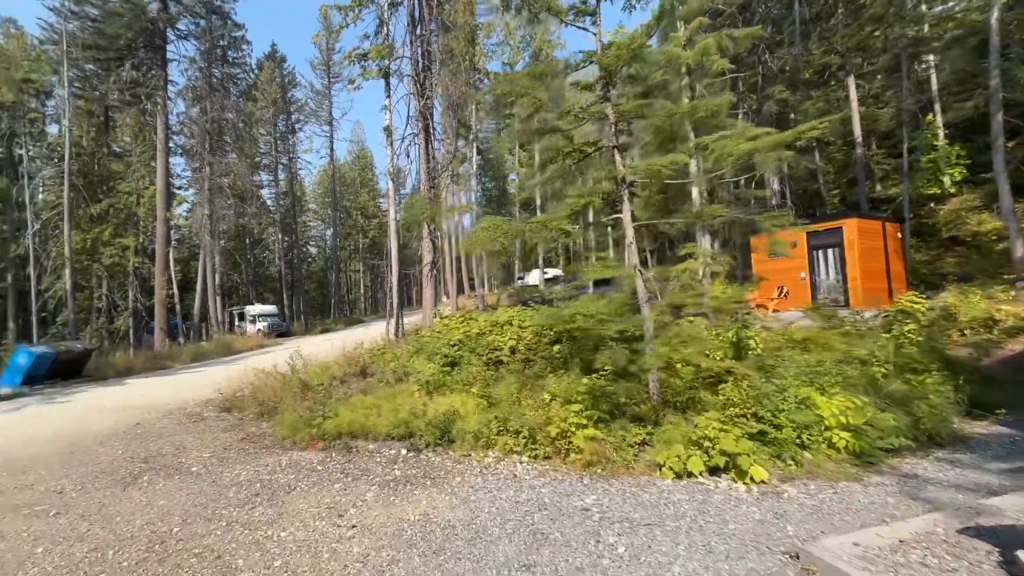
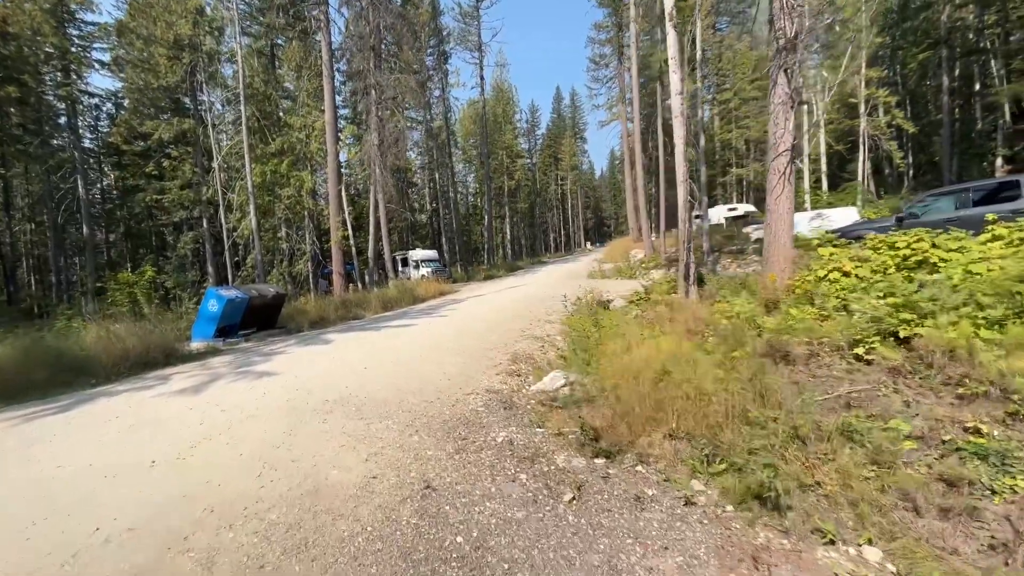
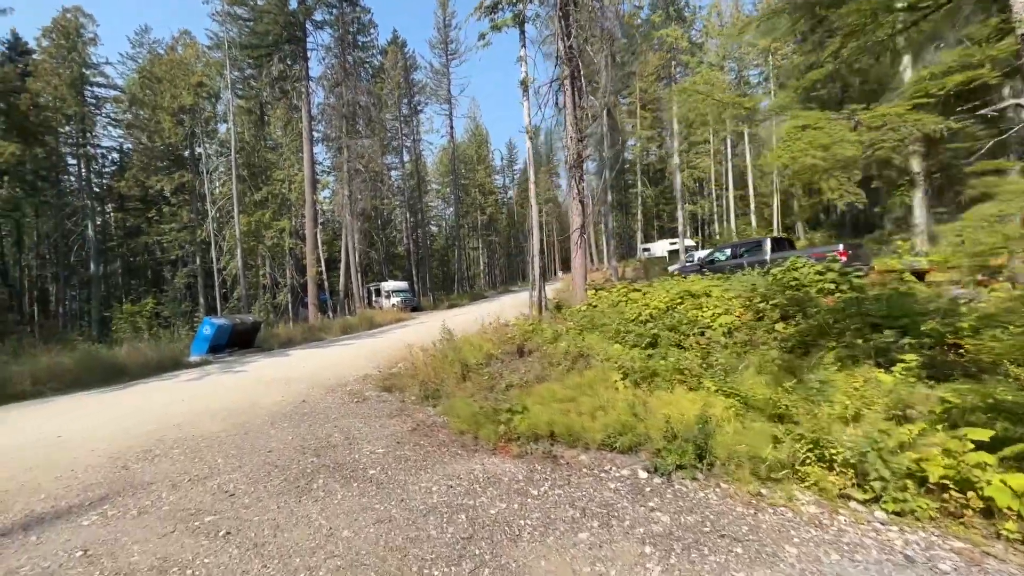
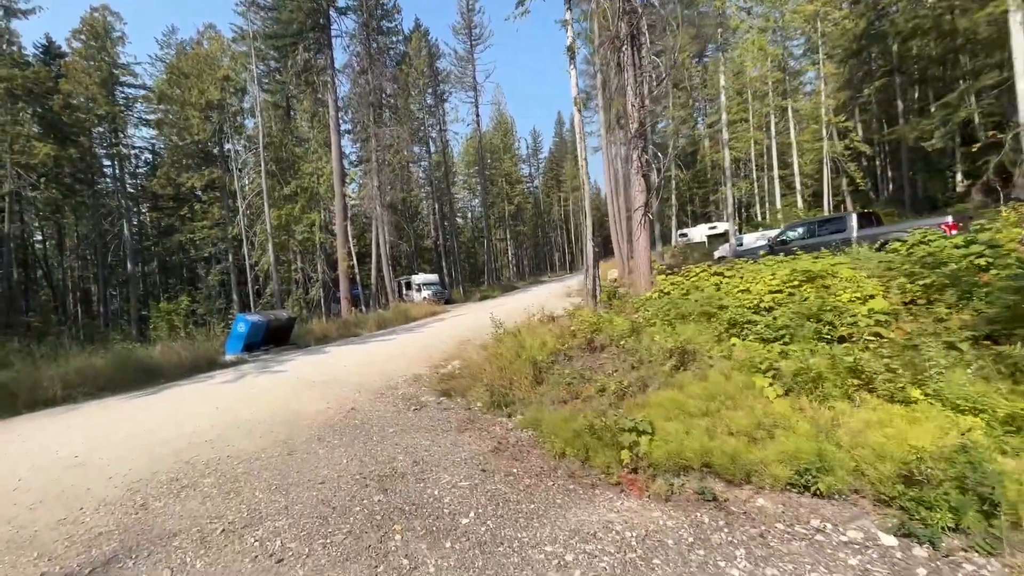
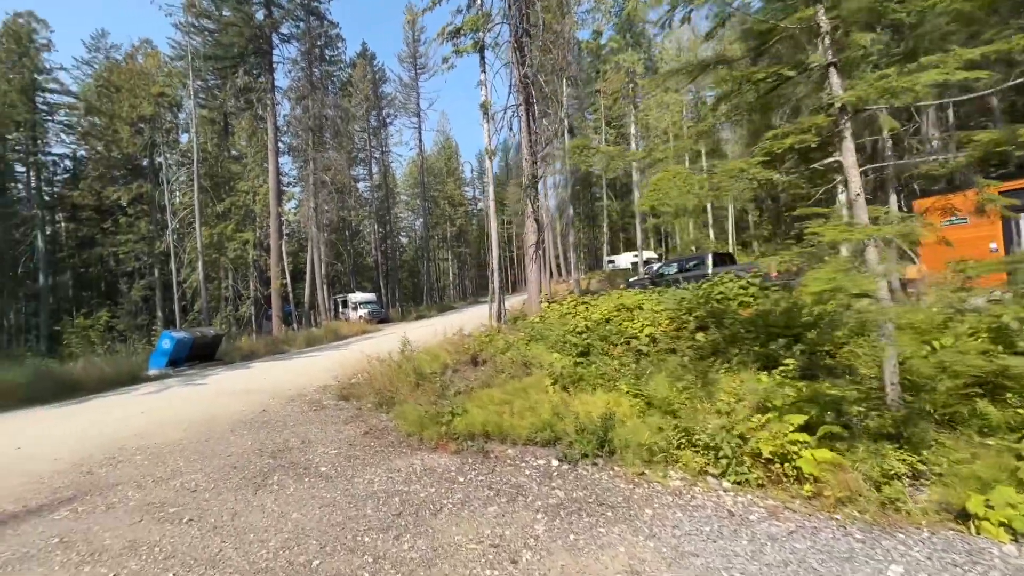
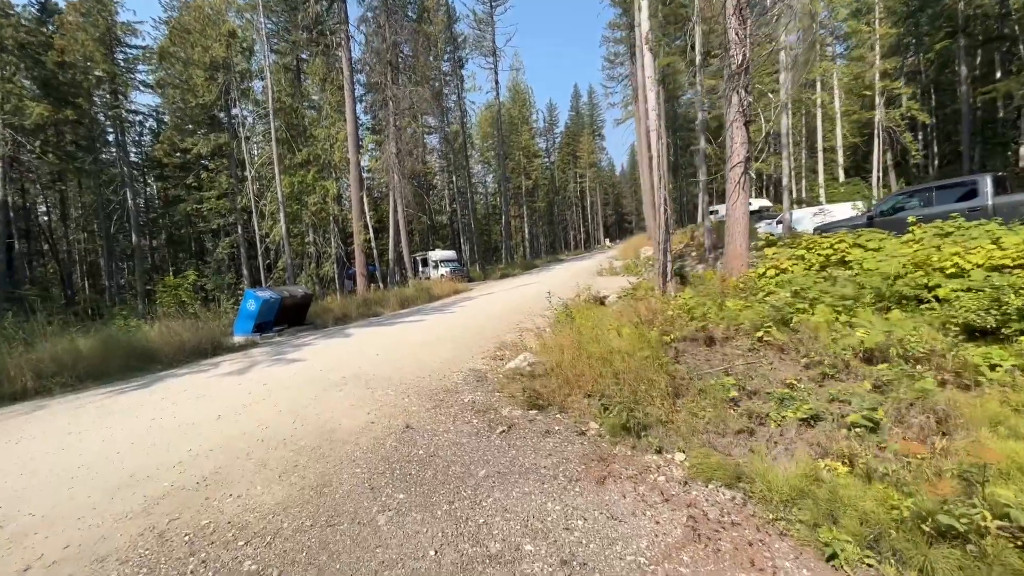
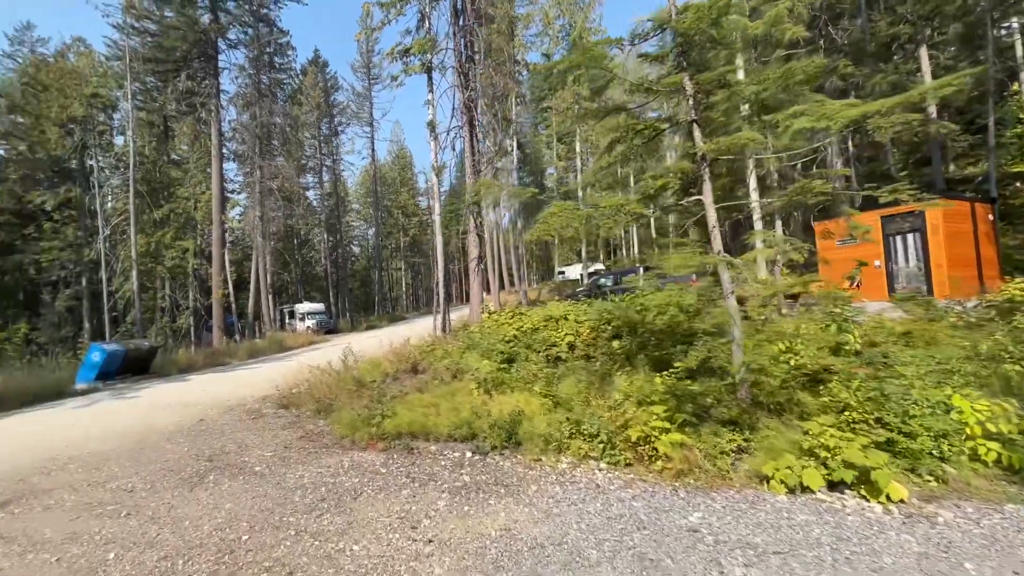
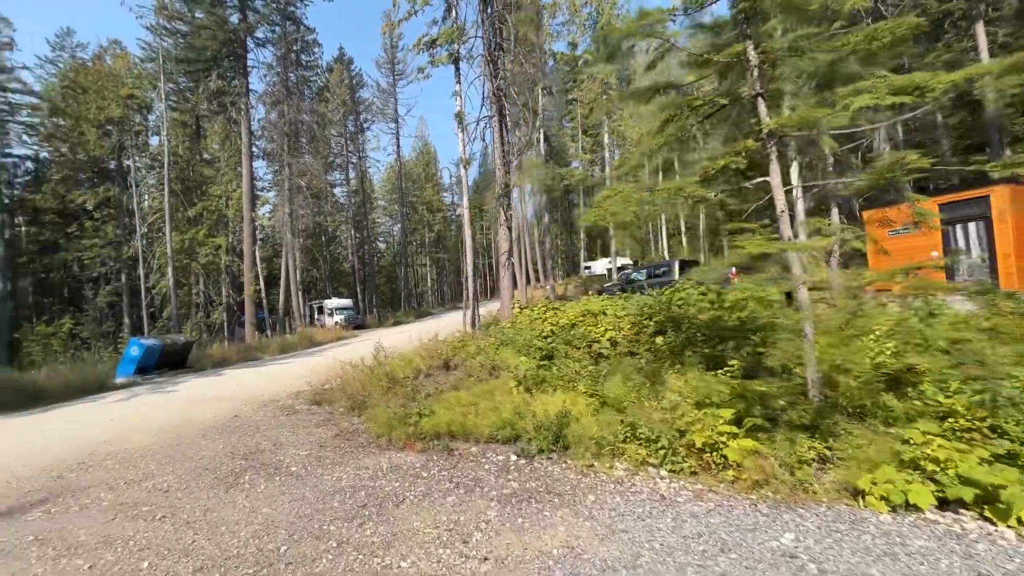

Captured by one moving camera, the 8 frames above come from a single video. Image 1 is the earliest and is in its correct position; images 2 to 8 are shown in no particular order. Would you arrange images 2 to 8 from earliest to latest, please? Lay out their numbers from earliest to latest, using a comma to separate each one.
7, 8, 5, 3, 4, 6, 2
